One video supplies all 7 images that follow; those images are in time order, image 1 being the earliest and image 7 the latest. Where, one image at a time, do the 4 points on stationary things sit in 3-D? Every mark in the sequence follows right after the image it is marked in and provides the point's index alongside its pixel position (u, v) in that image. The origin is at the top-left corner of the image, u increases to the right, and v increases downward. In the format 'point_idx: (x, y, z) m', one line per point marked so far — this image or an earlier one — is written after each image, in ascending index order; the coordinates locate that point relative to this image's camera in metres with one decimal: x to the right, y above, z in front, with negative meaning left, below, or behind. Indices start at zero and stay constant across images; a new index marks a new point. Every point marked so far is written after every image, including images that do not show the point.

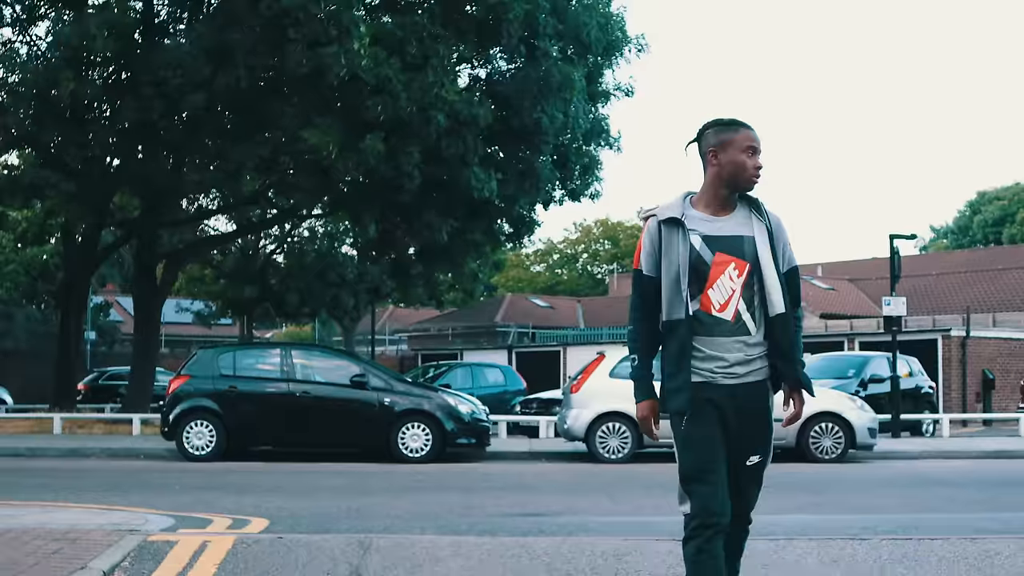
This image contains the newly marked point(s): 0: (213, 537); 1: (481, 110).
0: (-1.6, -1.3, +6.2) m
1: (-0.4, +2.6, +16.8) m
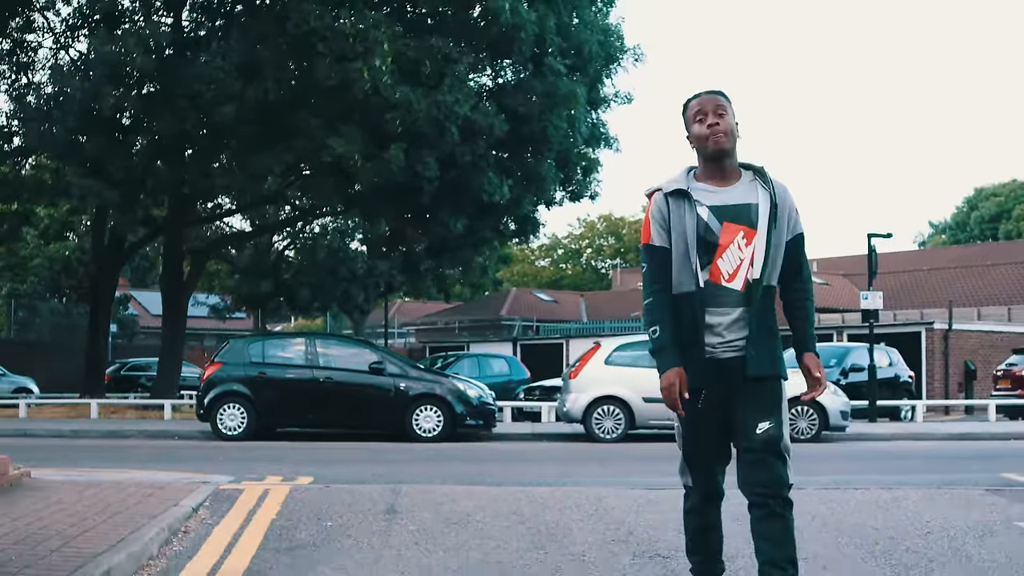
0: (-1.6, -1.3, +7.6) m
1: (-0.3, +2.7, +18.1) m
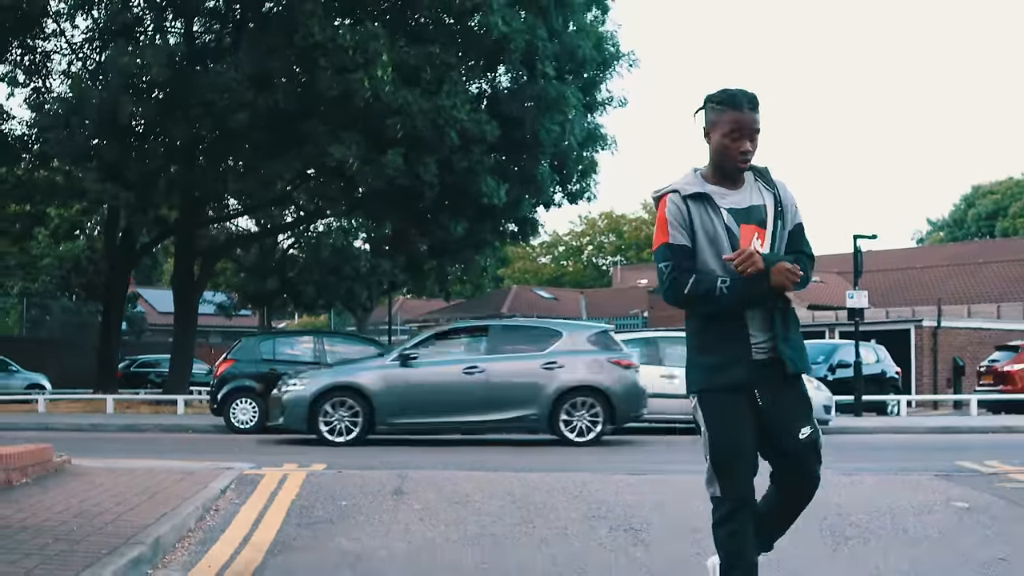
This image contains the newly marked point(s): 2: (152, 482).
0: (-1.6, -1.4, +8.4) m
1: (-0.3, +2.7, +18.9) m
2: (-2.5, -1.3, +7.8) m
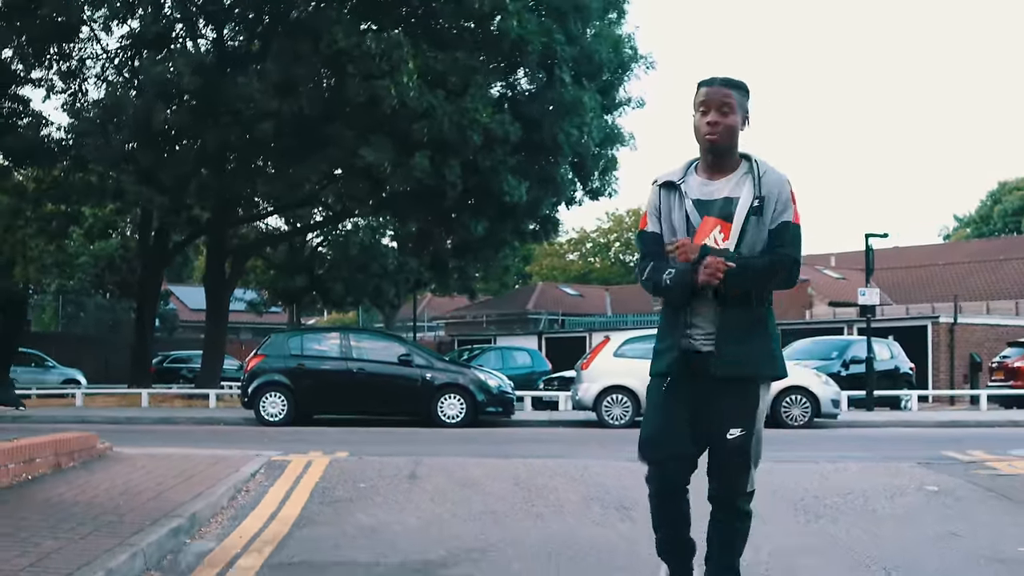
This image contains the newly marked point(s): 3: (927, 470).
0: (-1.6, -1.4, +9.1) m
1: (0.0, +2.7, +19.5) m
2: (-2.4, -1.3, +8.5) m
3: (+3.0, -1.3, +8.3) m
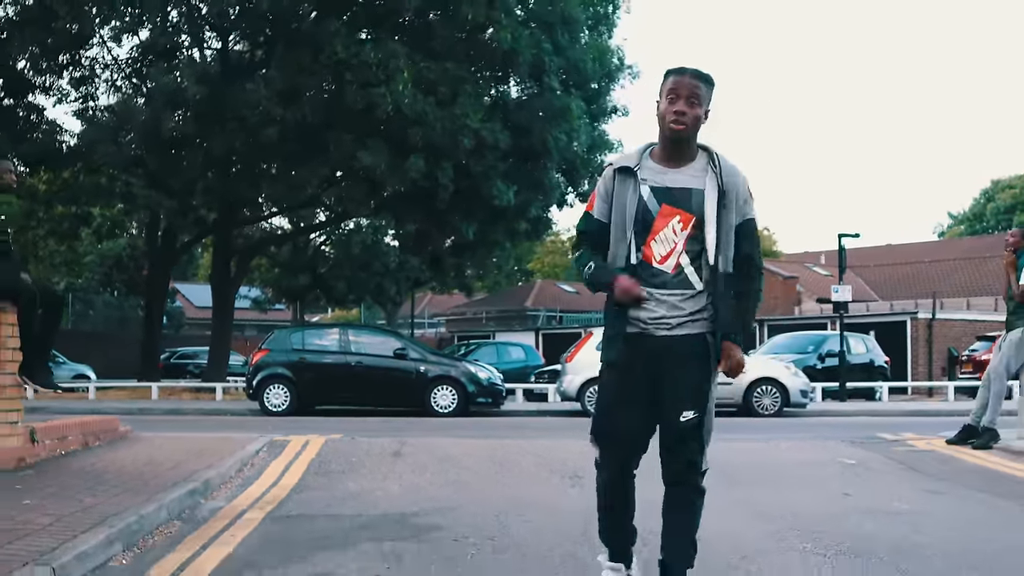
0: (-1.8, -1.3, +10.2) m
1: (-0.2, +2.8, +20.6) m
2: (-2.6, -1.3, +9.6) m
3: (+2.8, -1.3, +9.4) m
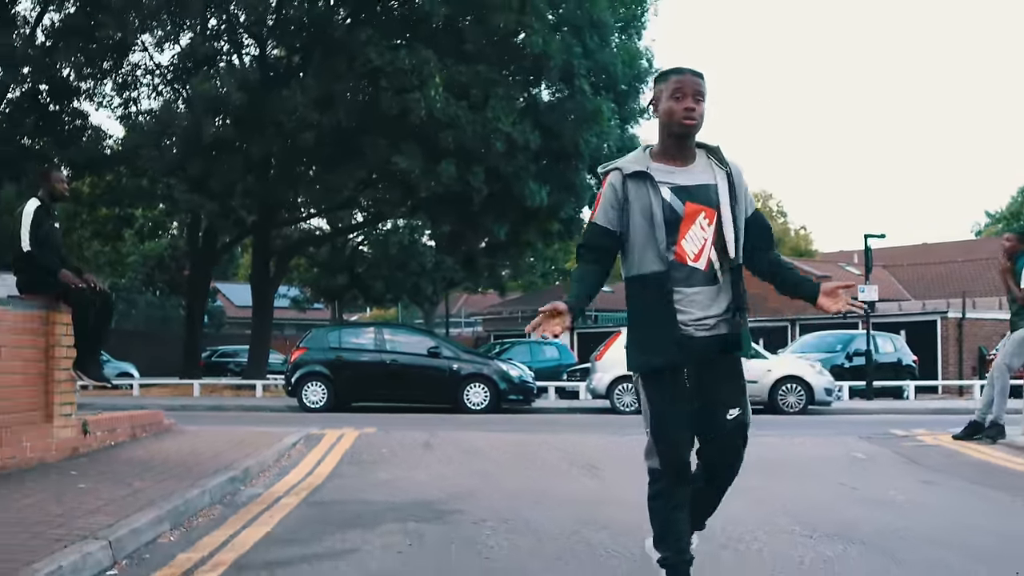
0: (-1.6, -1.4, +10.7) m
1: (+0.4, +2.8, +21.1) m
2: (-2.4, -1.3, +10.1) m
3: (+3.0, -1.3, +9.7) m
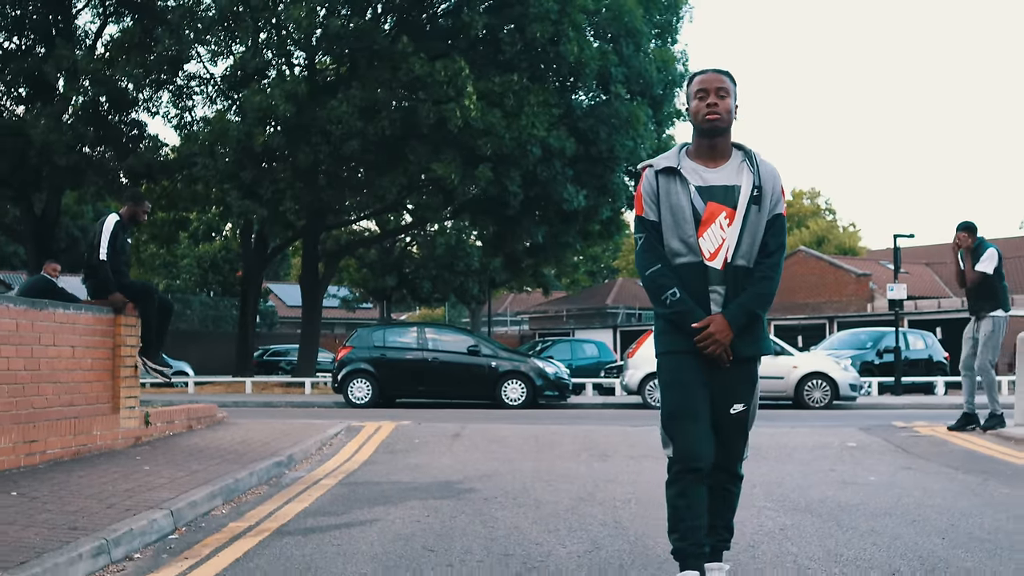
0: (-1.3, -1.4, +11.6) m
1: (+1.1, +2.8, +21.9) m
2: (-2.2, -1.4, +11.1) m
3: (+3.2, -1.3, +10.4) m
